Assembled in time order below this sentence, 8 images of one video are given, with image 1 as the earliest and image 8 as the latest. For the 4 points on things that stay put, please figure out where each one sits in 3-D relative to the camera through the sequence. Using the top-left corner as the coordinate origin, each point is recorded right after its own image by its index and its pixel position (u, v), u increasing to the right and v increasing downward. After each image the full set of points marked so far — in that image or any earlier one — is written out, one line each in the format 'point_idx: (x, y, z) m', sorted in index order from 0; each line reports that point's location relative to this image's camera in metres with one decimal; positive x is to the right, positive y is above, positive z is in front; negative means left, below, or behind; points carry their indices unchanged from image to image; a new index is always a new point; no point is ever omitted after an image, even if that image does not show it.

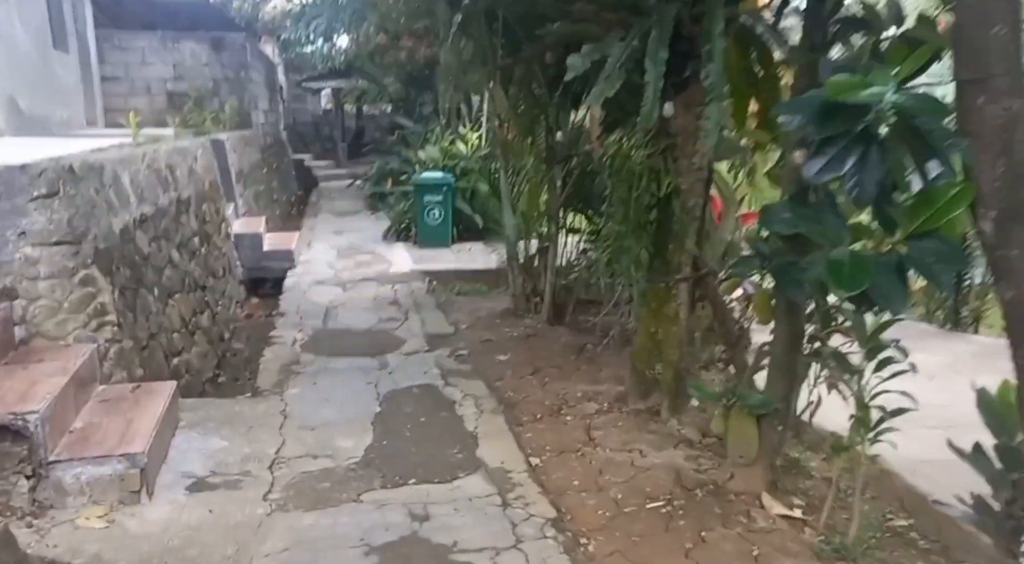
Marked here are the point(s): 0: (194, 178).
0: (-2.3, +0.8, +5.6) m
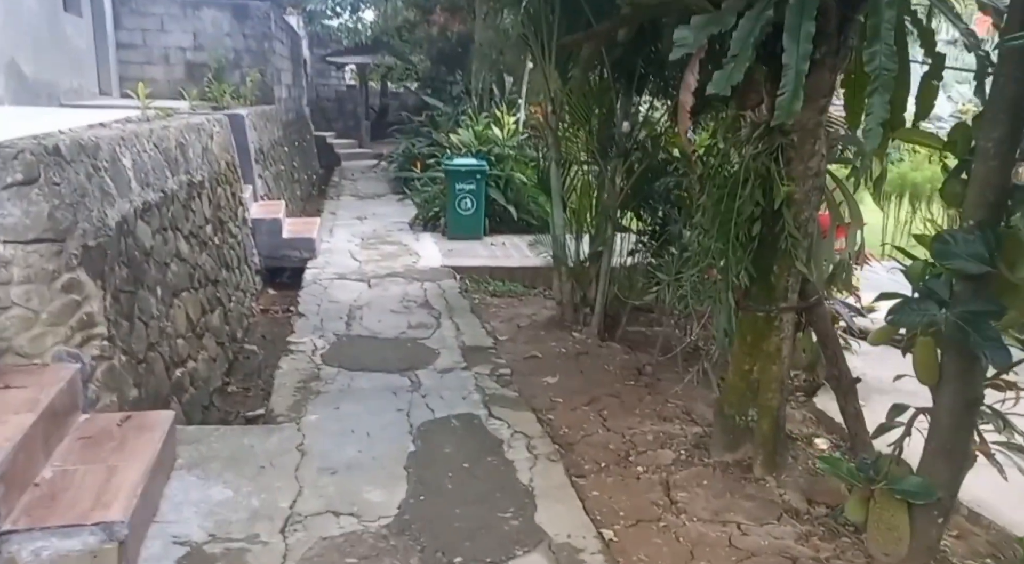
0: (-2.0, +0.8, +5.0) m
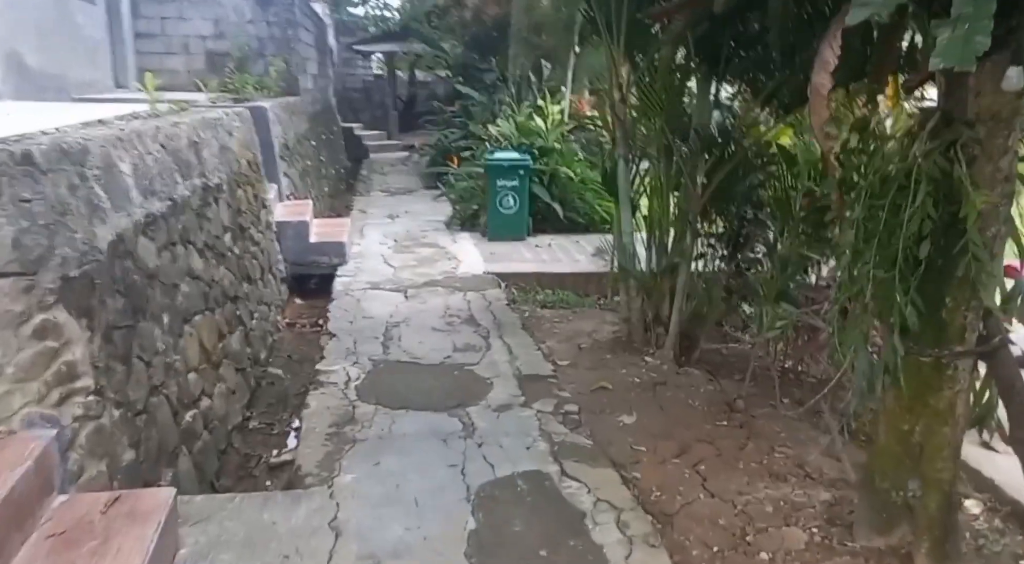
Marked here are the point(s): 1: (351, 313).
0: (-1.7, +0.7, +4.5) m
1: (-0.9, -0.2, +4.5) m
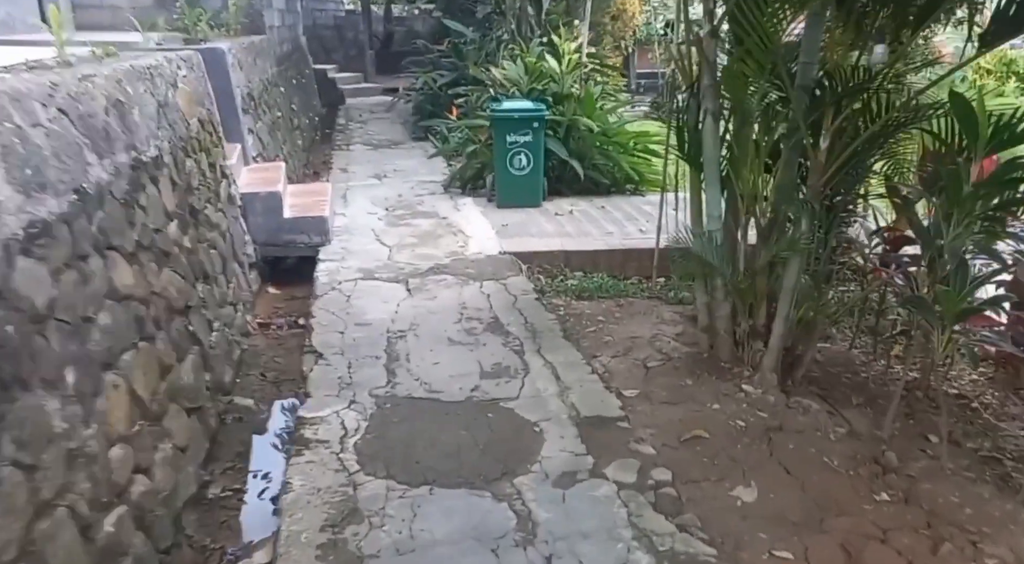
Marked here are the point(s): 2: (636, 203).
0: (-1.6, +0.7, +3.5) m
1: (-0.8, -0.2, +3.5) m
2: (+0.9, +0.6, +5.6) m
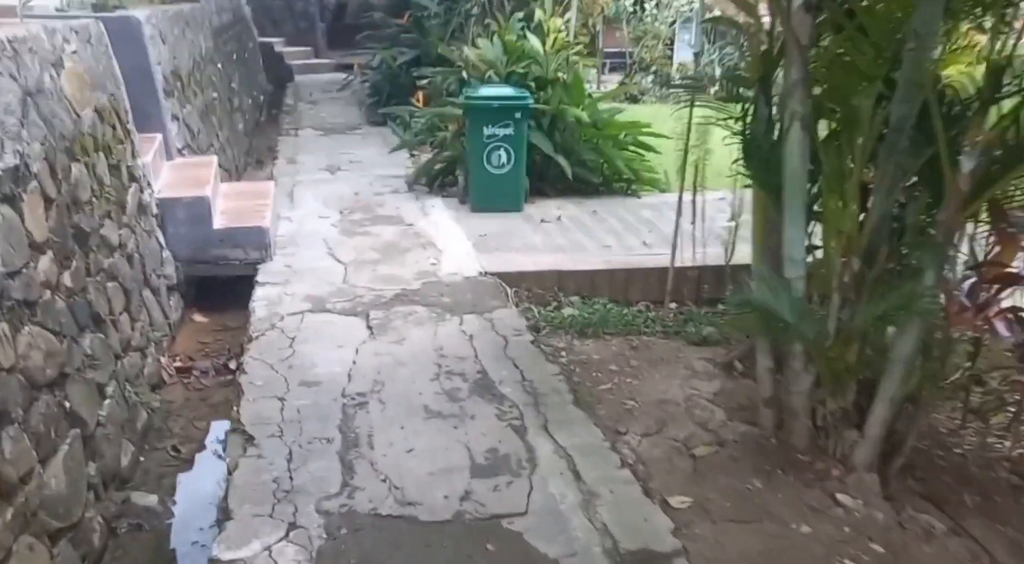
0: (-1.6, +0.6, +2.6) m
1: (-0.8, -0.3, +2.7) m
2: (+0.8, +0.5, +4.9) m
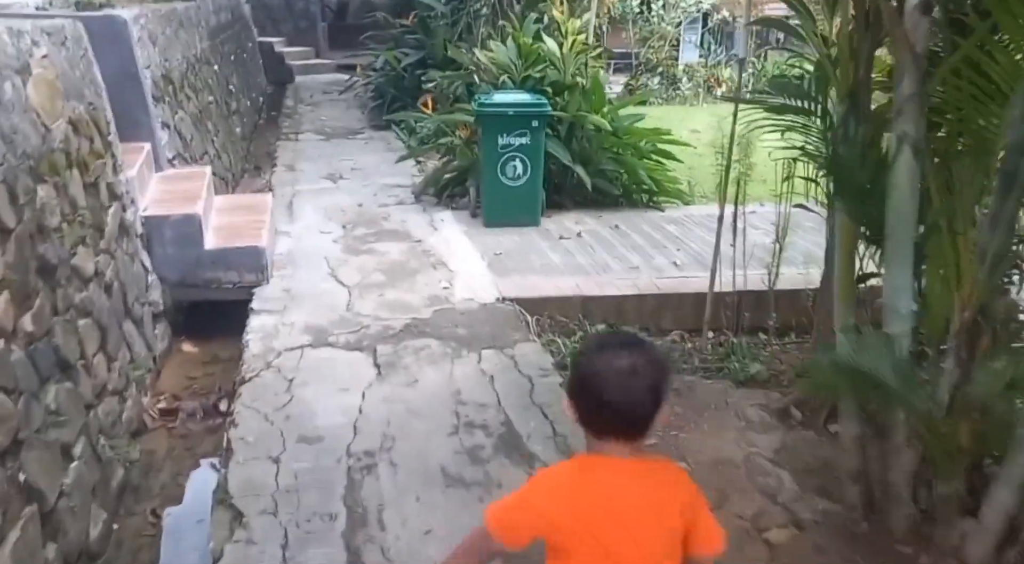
0: (-1.5, +0.5, +2.3) m
1: (-0.7, -0.4, +2.3) m
2: (+0.9, +0.4, +4.6) m
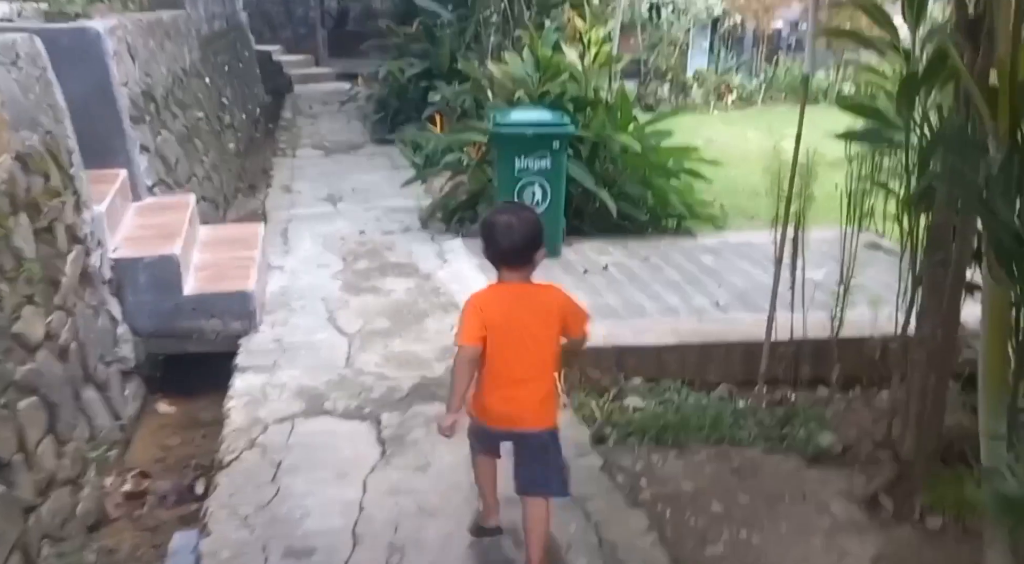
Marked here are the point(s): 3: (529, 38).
0: (-1.4, +0.3, +1.8) m
1: (-0.6, -0.6, +1.9) m
2: (+1.0, +0.2, +4.1) m
3: (+0.1, +1.5, +4.8) m
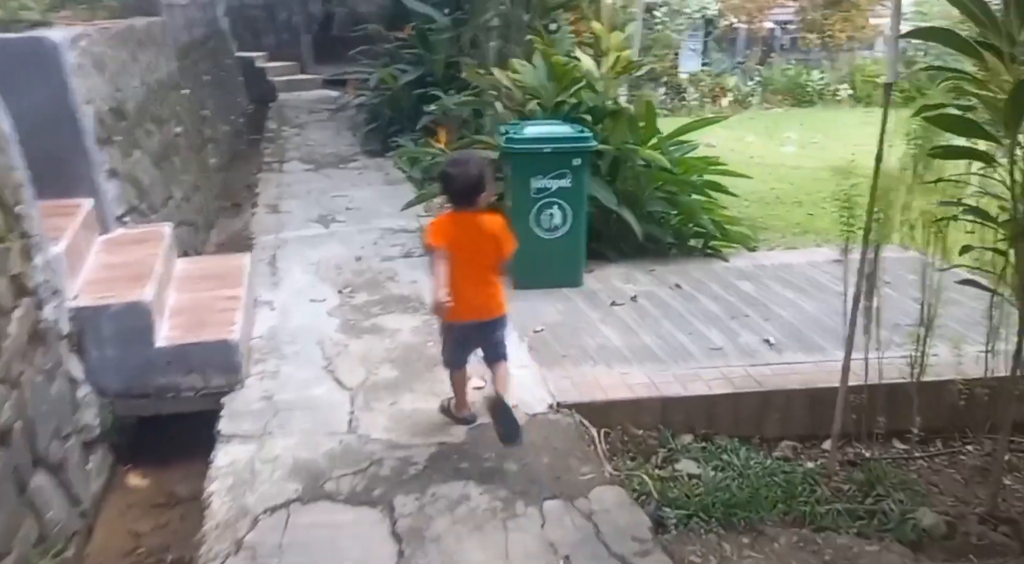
0: (-1.3, +0.1, +1.4) m
1: (-0.5, -0.8, +1.5) m
2: (+1.0, 0.0, +3.7) m
3: (+0.1, +1.4, +4.4) m
